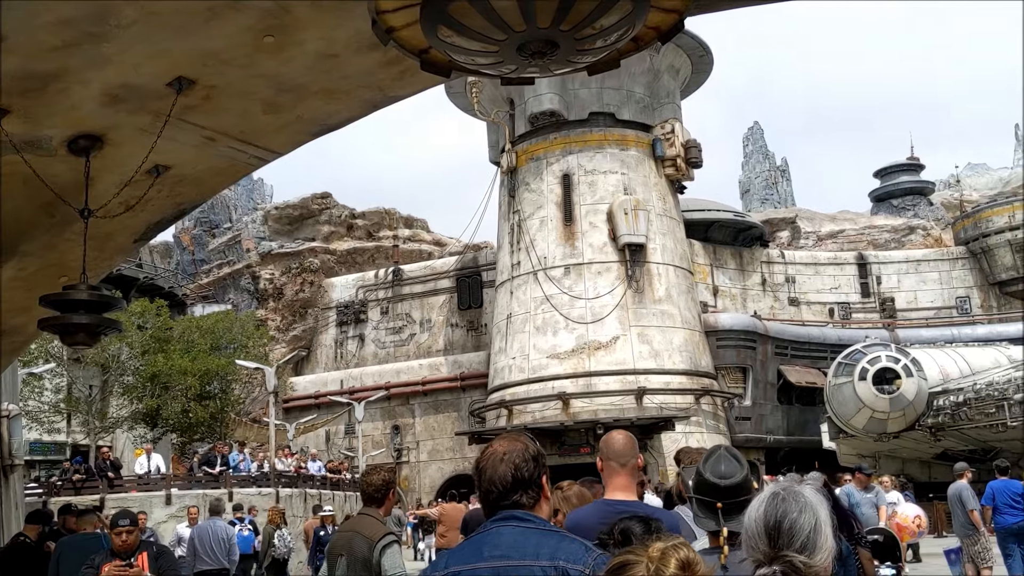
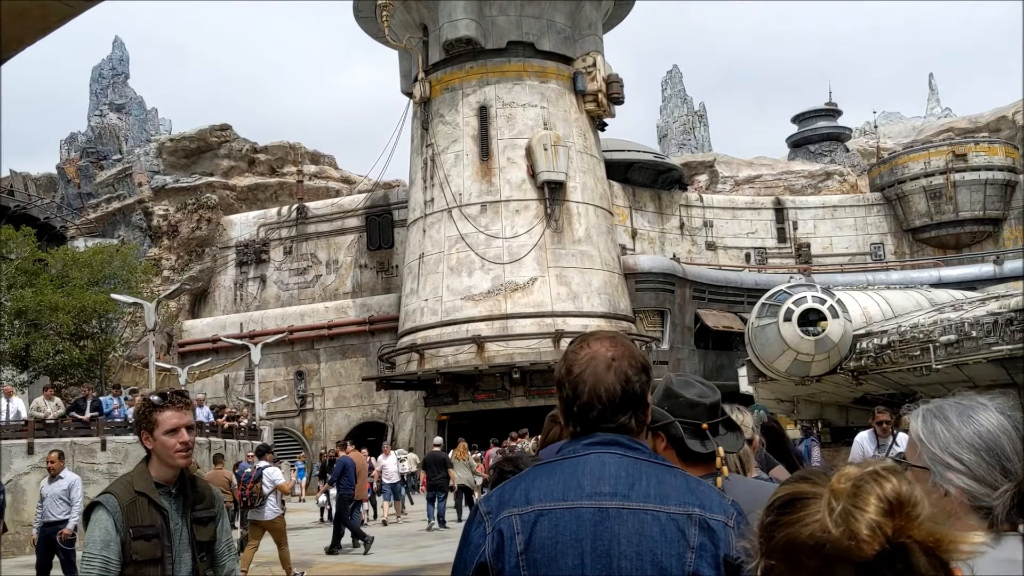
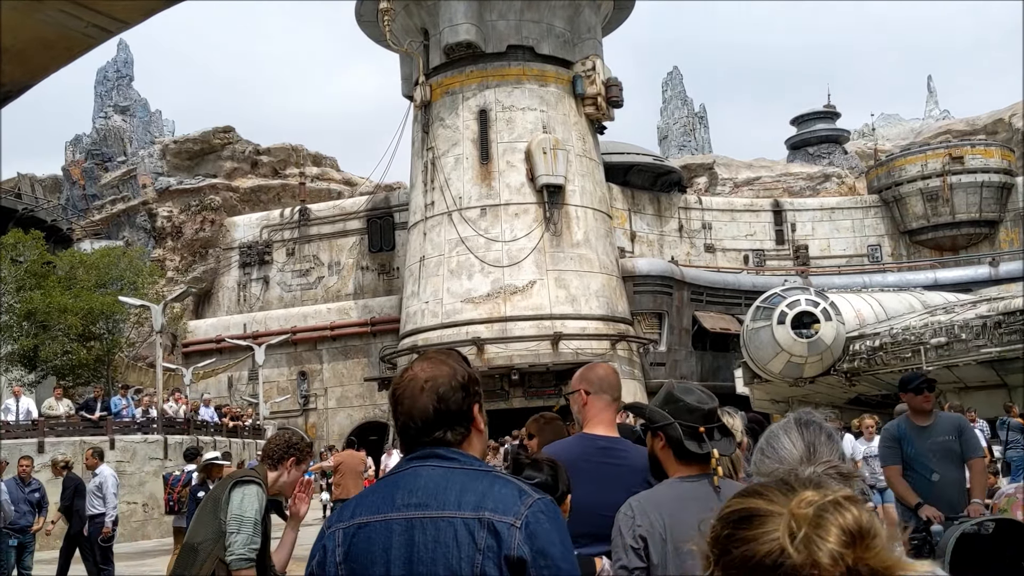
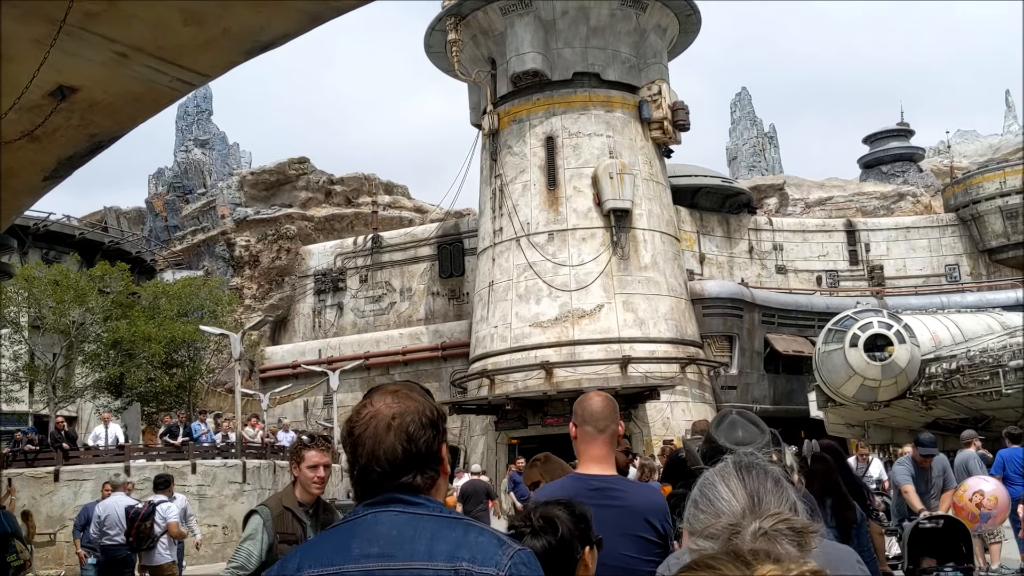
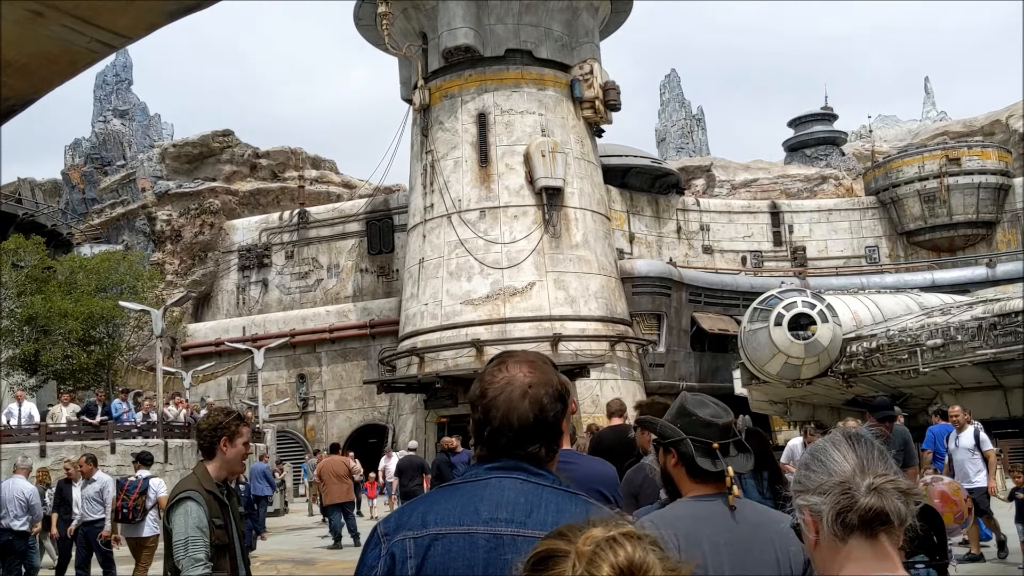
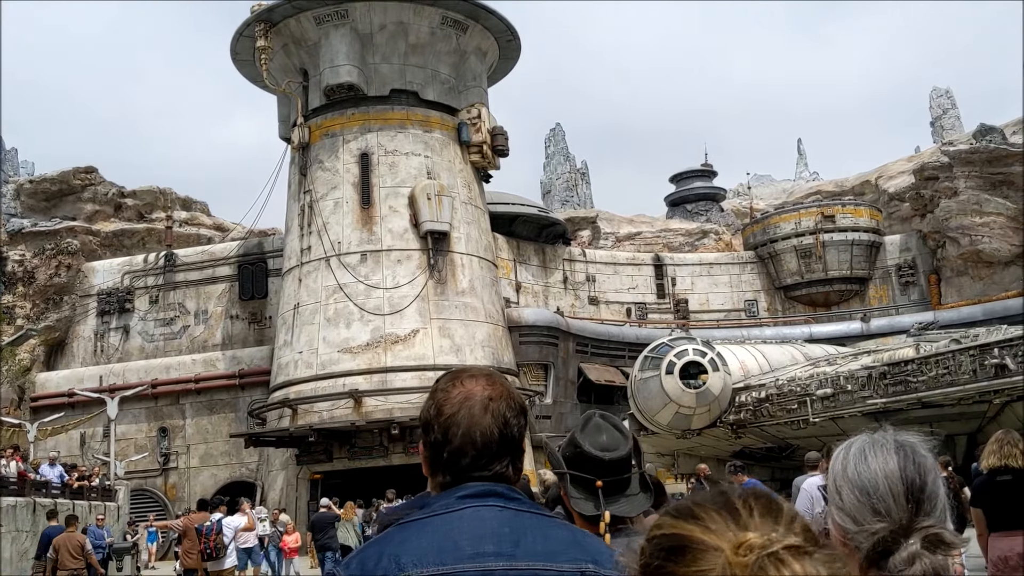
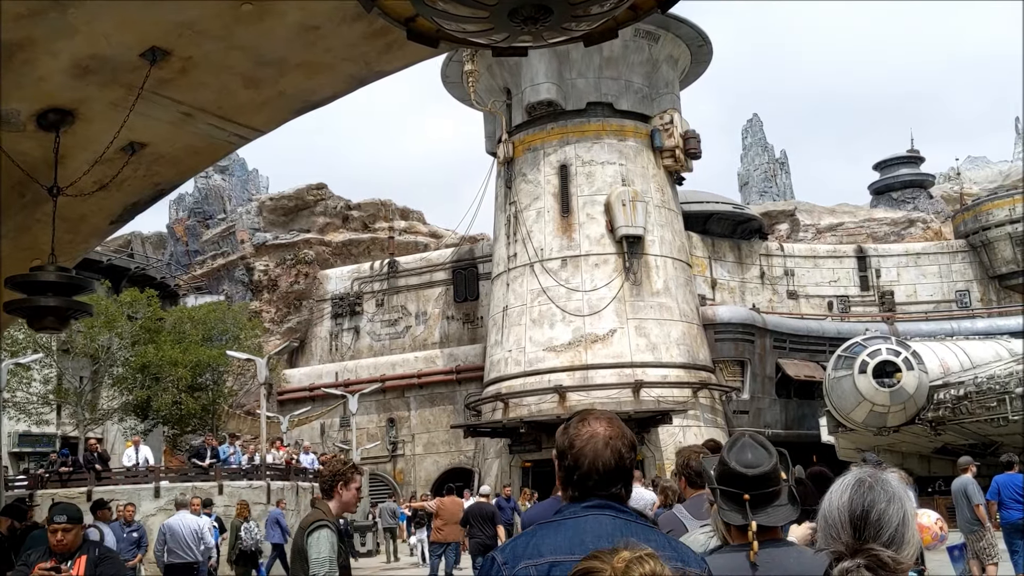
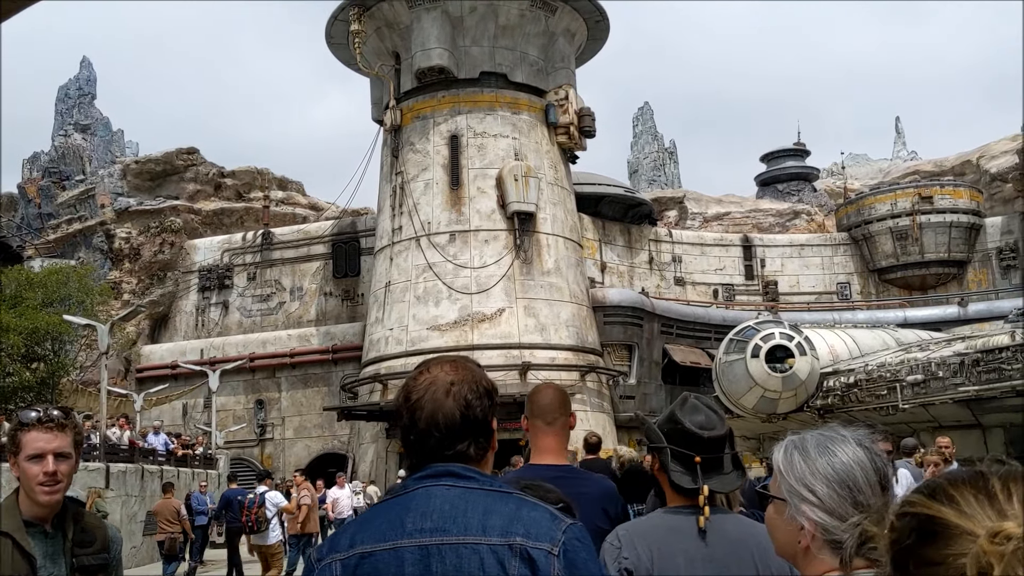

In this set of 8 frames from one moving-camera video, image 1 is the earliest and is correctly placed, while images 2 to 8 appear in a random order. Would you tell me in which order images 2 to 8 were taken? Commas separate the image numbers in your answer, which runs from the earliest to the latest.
7, 4, 5, 3, 2, 8, 6
